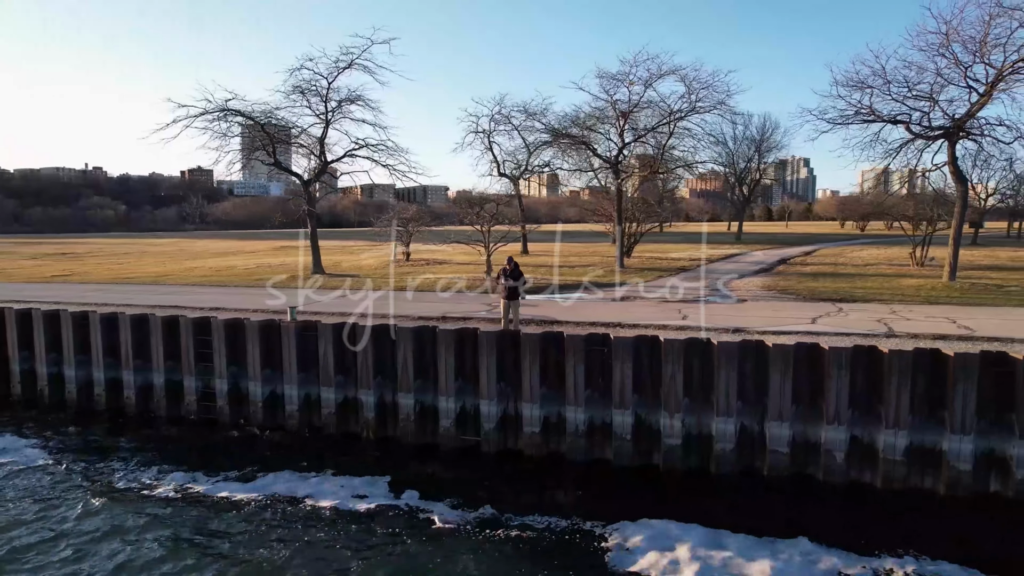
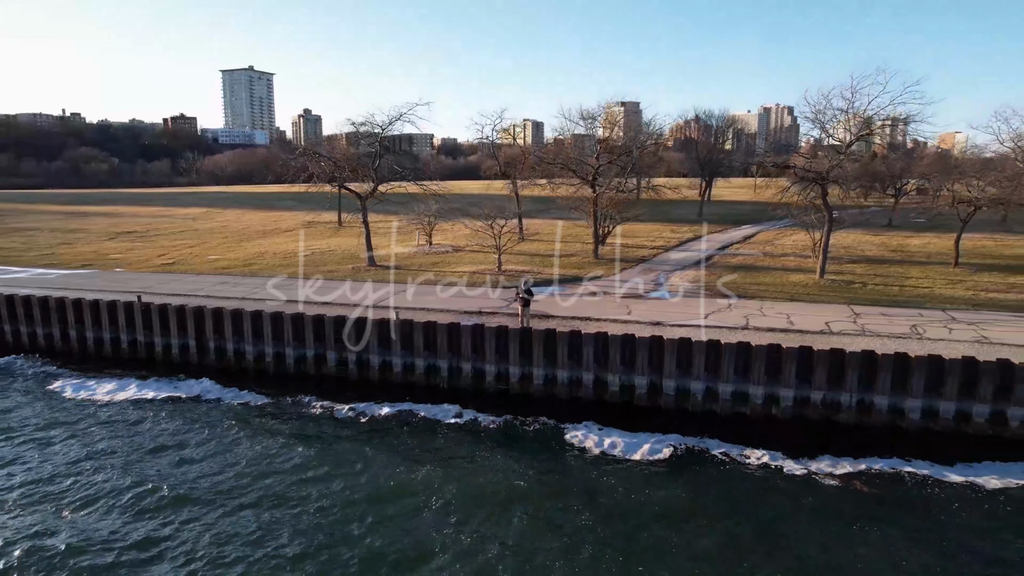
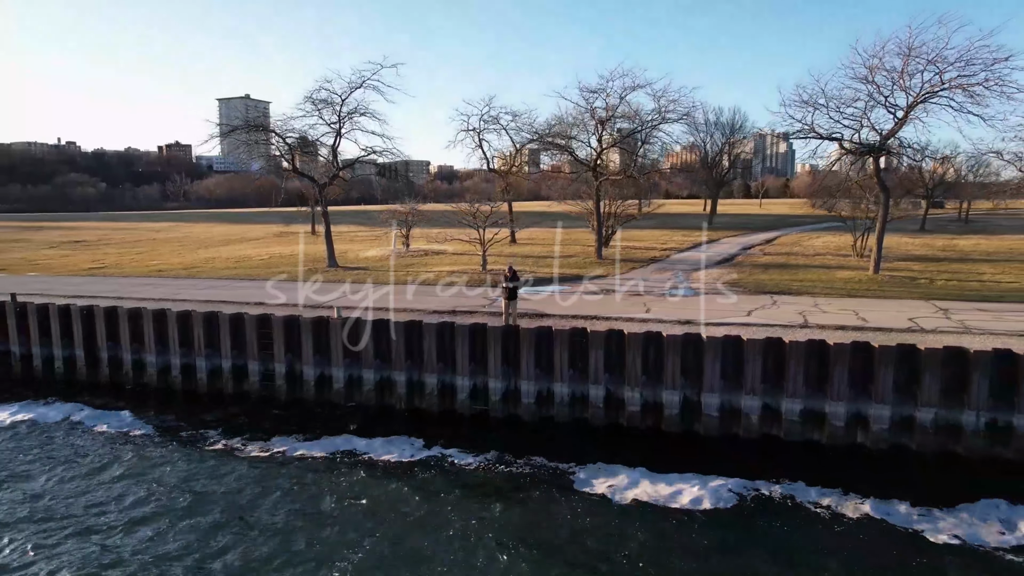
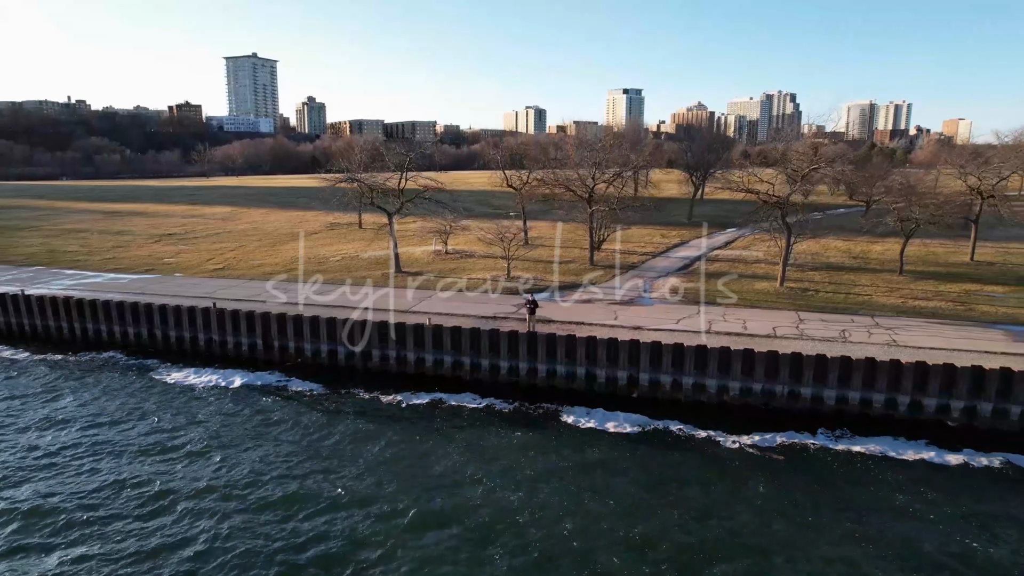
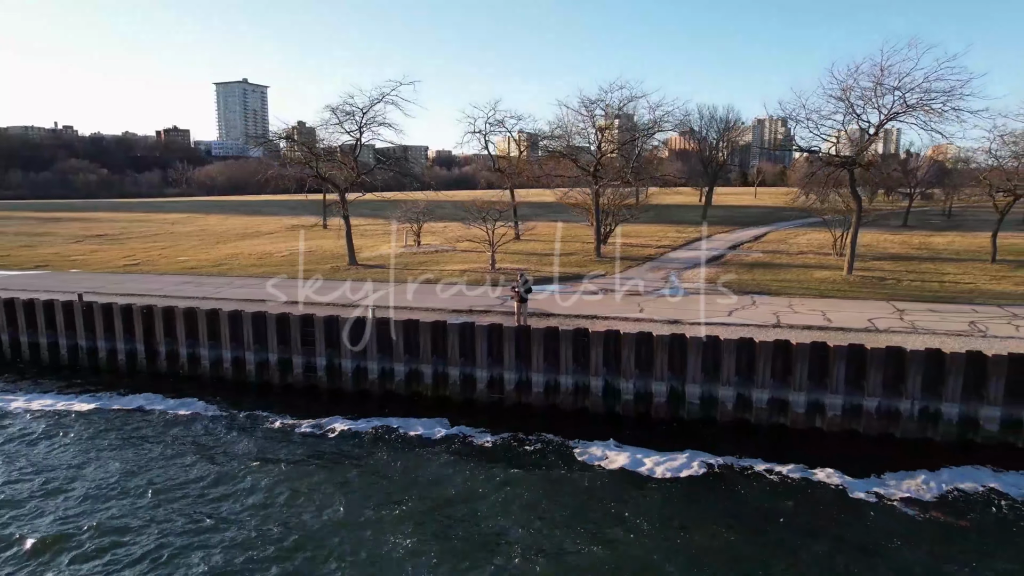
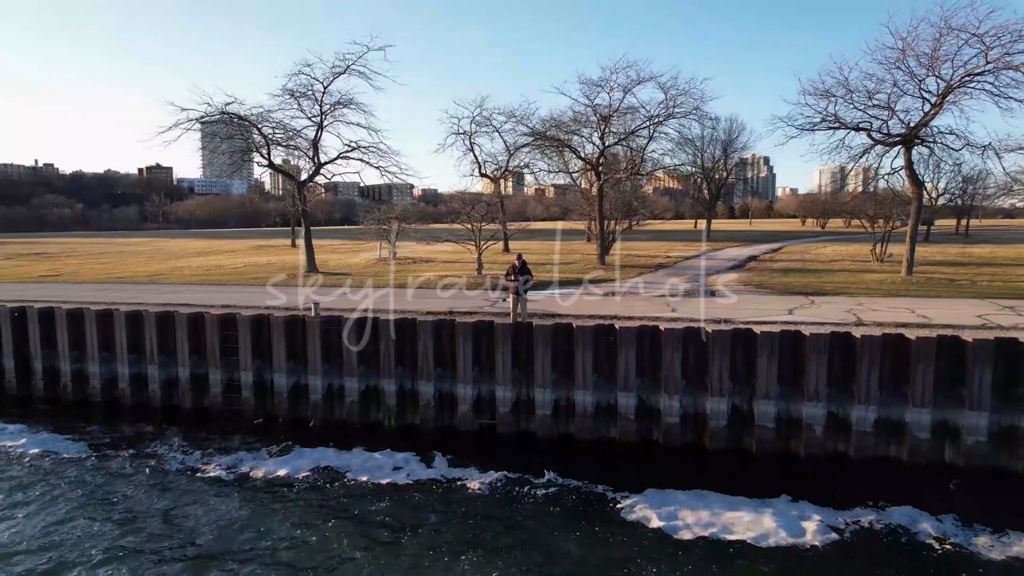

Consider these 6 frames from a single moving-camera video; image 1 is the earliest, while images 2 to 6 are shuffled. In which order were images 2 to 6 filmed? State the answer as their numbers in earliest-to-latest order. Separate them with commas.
6, 3, 5, 2, 4
